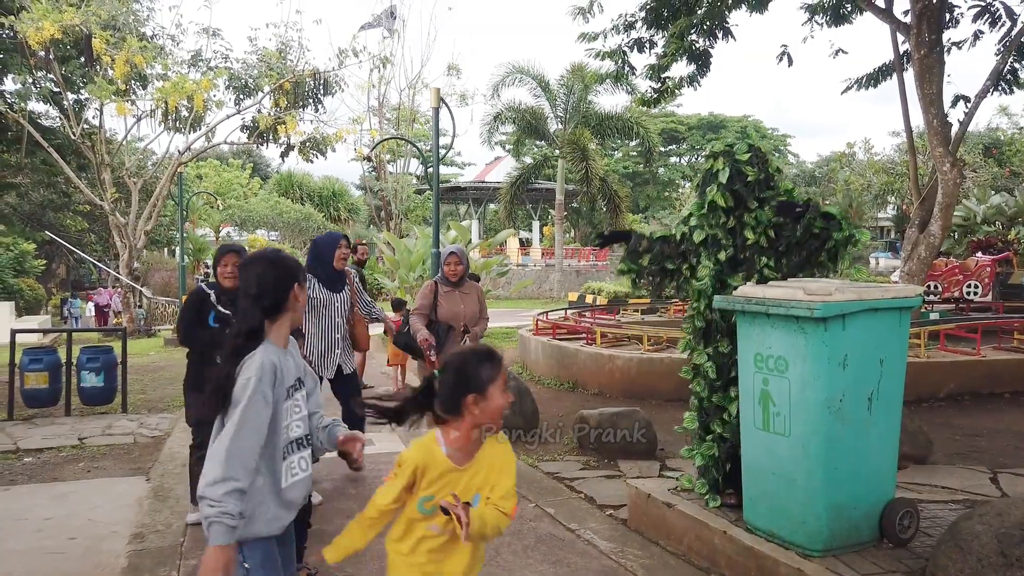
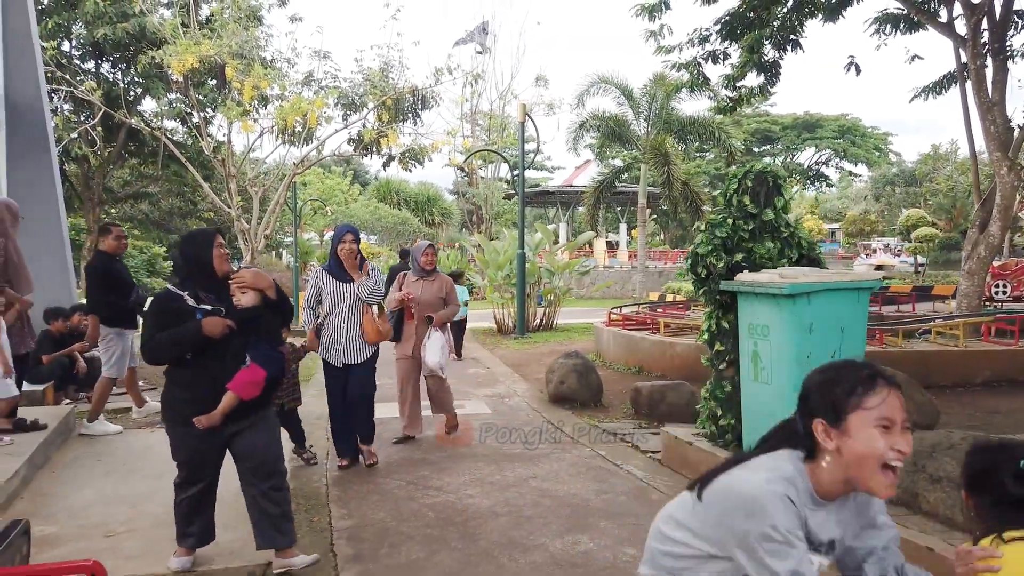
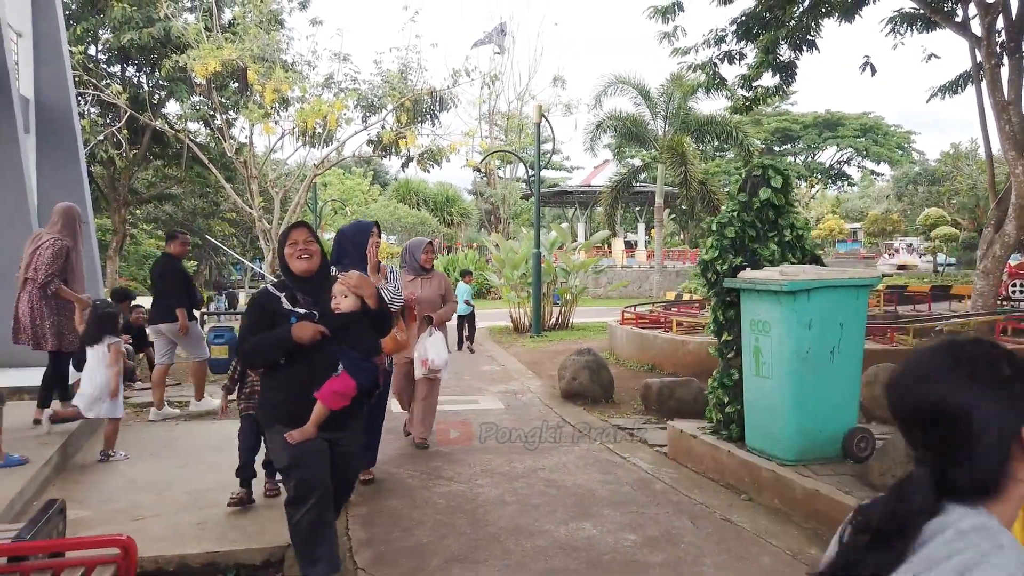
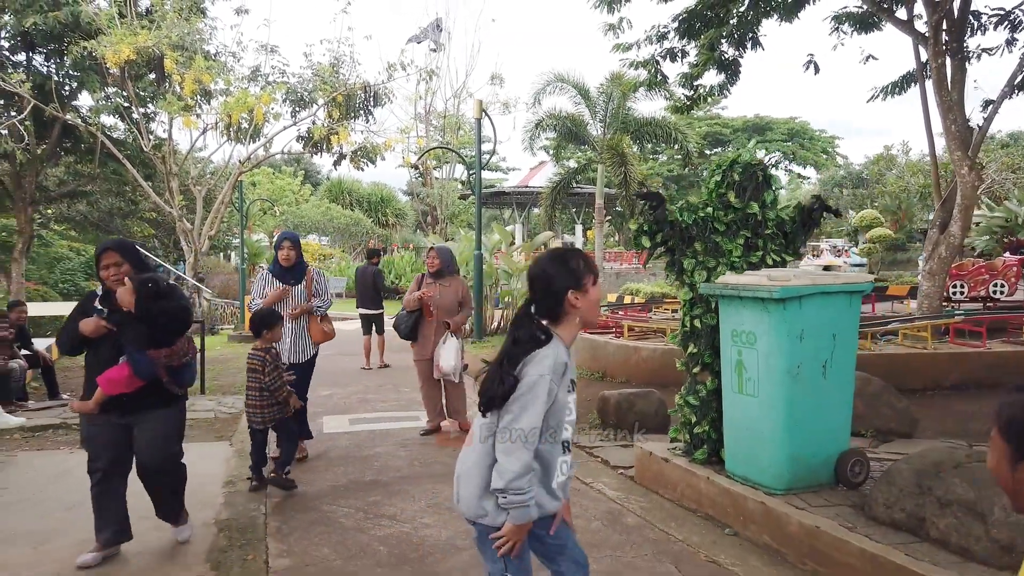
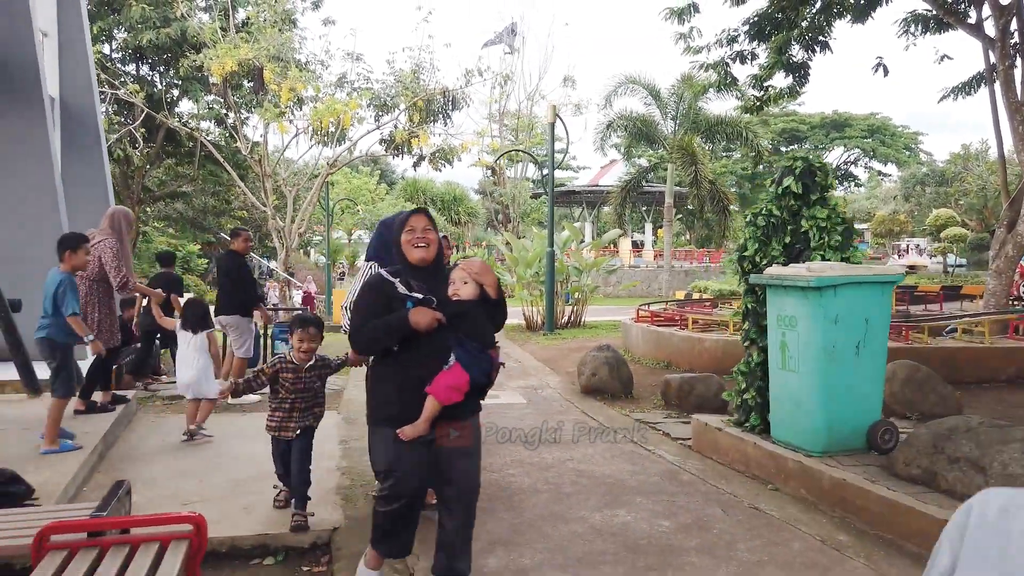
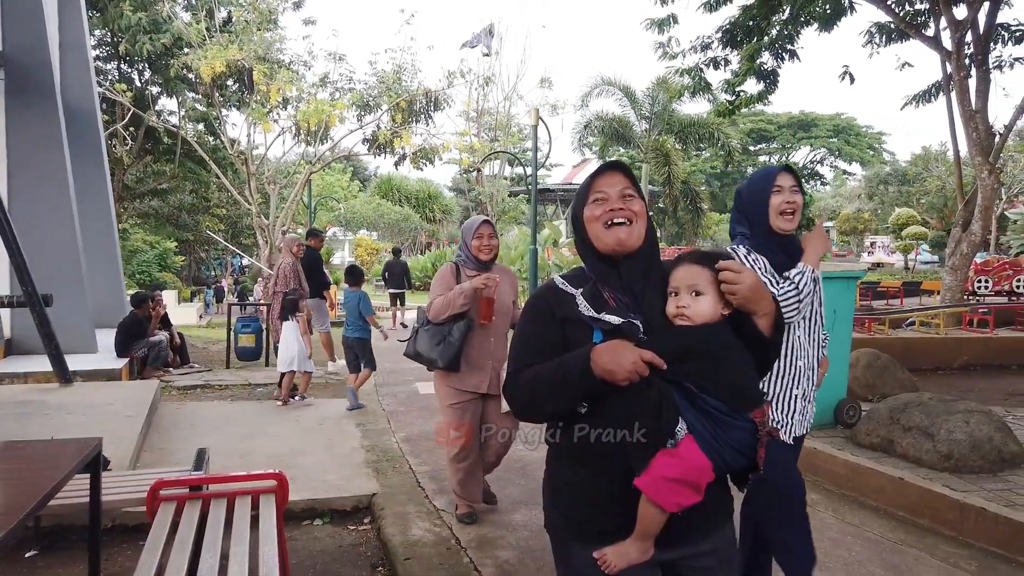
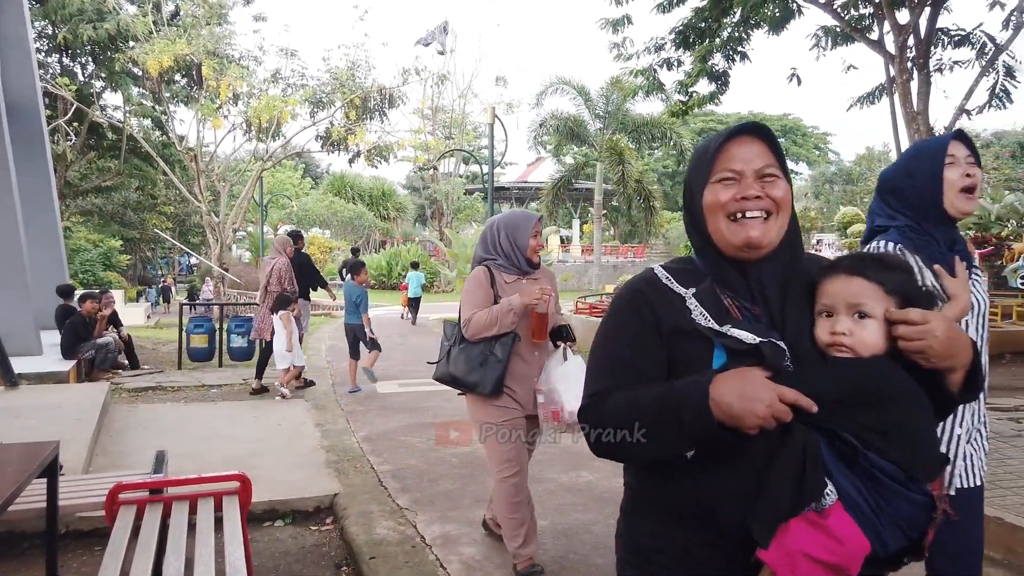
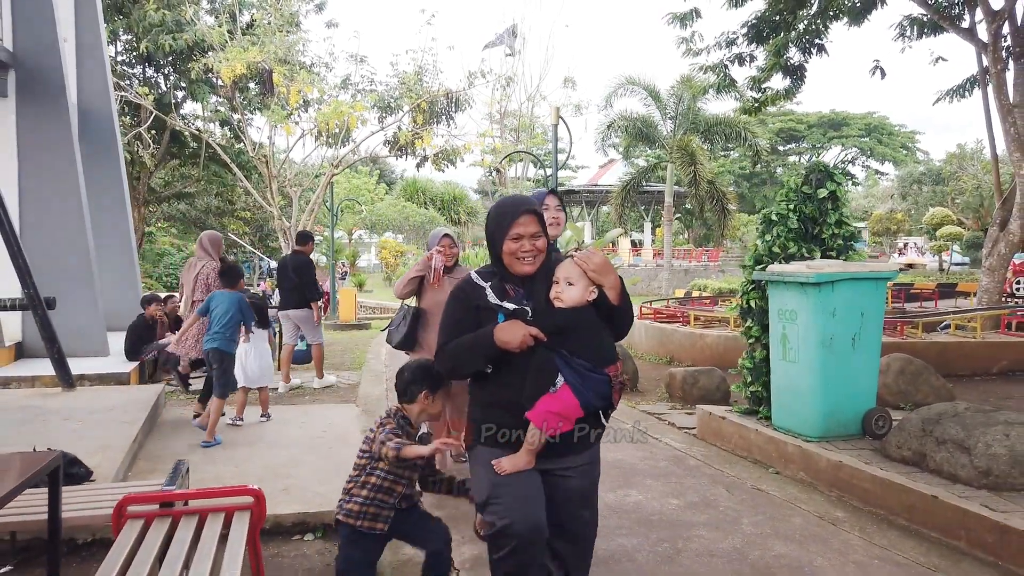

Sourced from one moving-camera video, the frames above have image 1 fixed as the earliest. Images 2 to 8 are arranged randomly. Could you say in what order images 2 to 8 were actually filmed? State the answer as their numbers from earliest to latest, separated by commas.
4, 2, 3, 5, 8, 6, 7
